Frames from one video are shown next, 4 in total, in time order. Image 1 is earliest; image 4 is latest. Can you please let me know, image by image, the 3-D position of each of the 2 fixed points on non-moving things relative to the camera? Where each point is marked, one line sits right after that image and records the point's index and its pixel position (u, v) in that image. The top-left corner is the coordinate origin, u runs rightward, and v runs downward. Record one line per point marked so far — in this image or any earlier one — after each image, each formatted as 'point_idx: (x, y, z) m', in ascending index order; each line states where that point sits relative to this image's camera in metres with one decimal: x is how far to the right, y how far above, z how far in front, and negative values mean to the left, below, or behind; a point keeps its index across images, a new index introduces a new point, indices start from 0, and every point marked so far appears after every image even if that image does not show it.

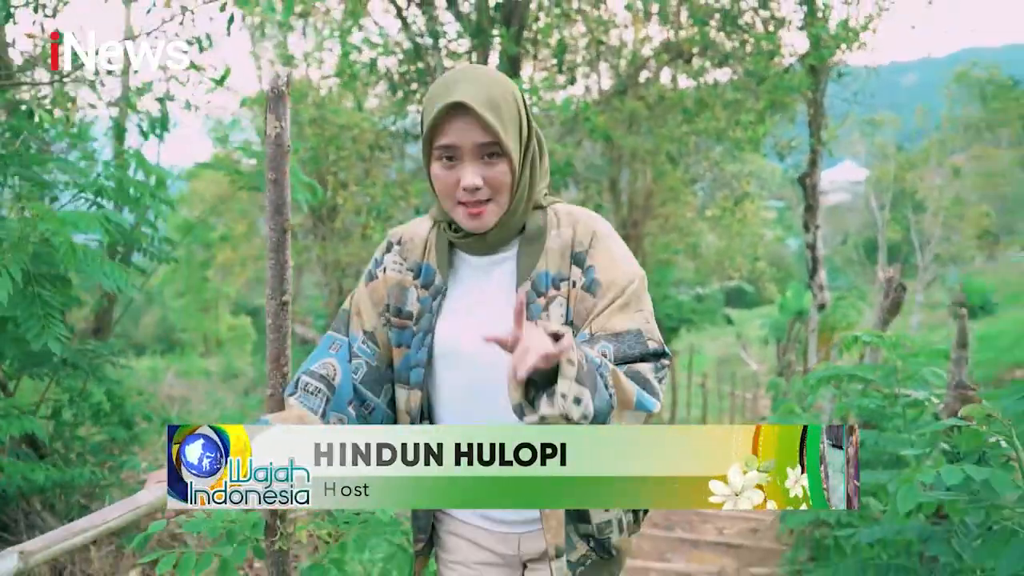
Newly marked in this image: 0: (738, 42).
0: (+1.6, +1.8, +7.0) m
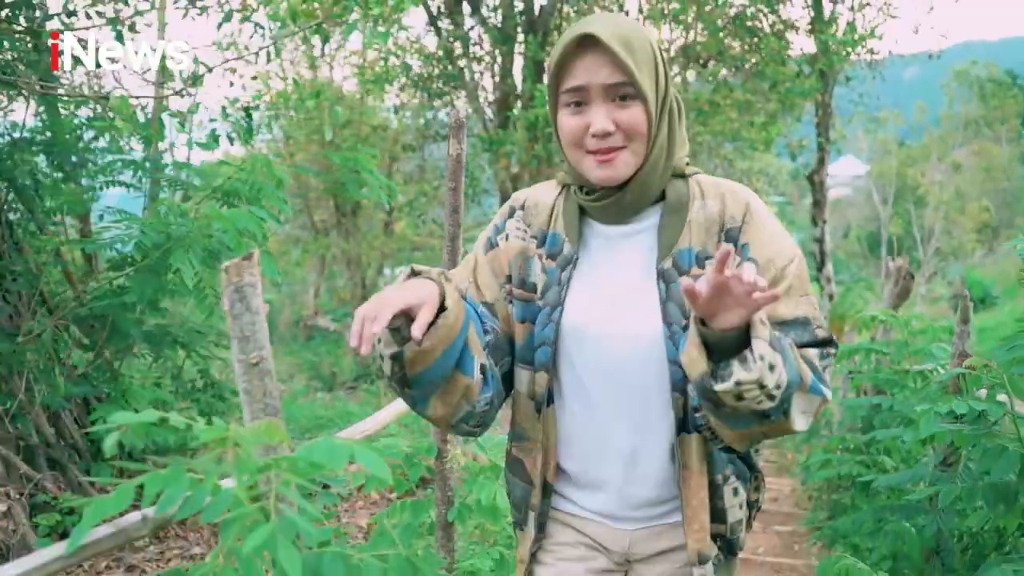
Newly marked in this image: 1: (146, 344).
0: (+1.8, +1.9, +7.5) m
1: (-1.6, -0.2, +4.4) m
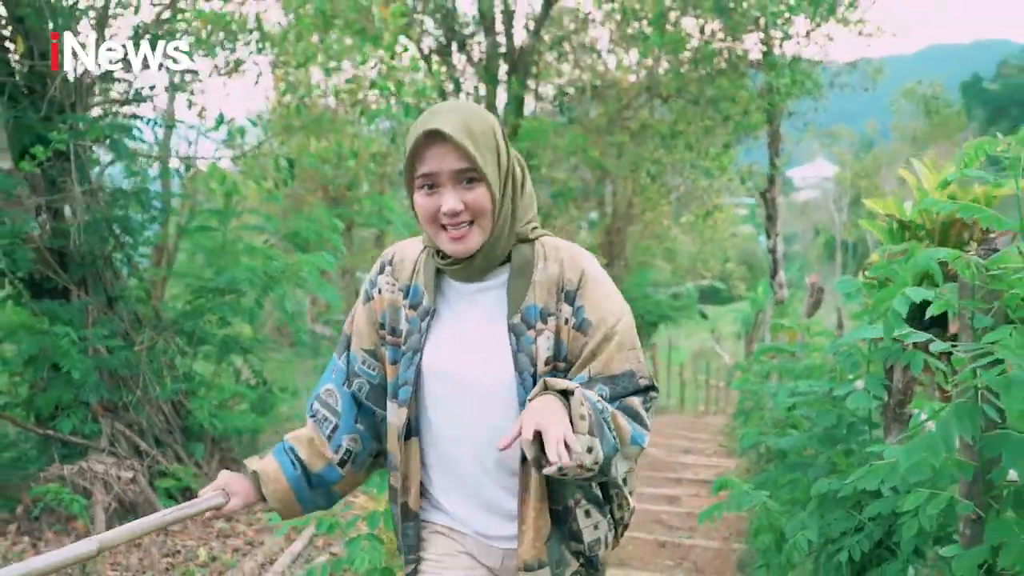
0: (+1.7, +1.8, +8.8) m
1: (-1.6, -0.3, +5.6) m
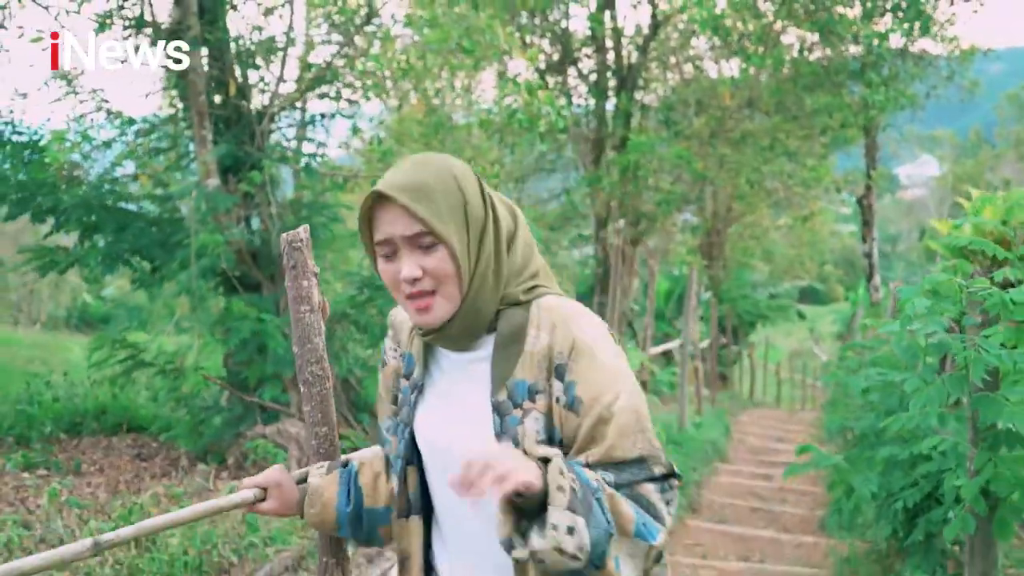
0: (+2.8, +1.8, +9.6) m
1: (-0.9, -0.3, +6.7) m
